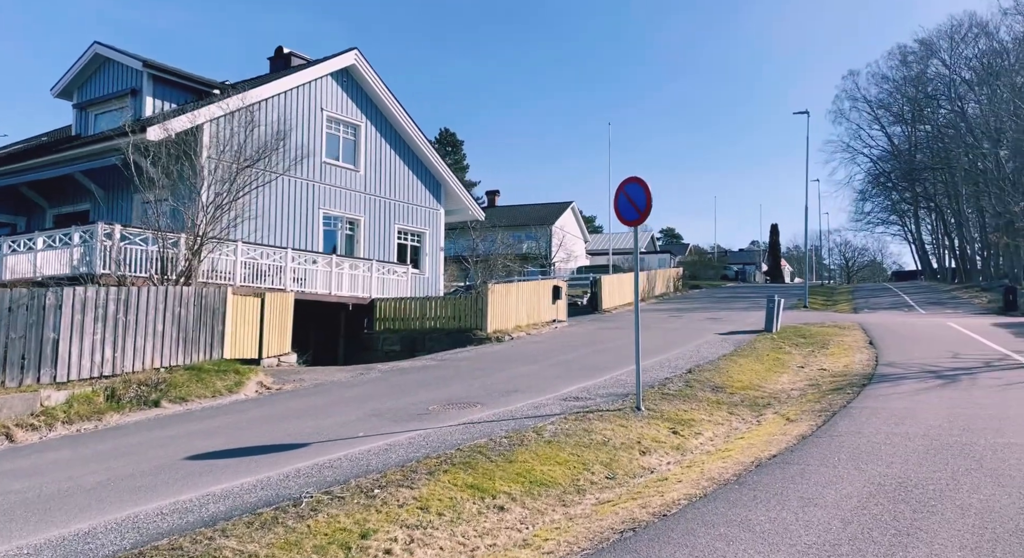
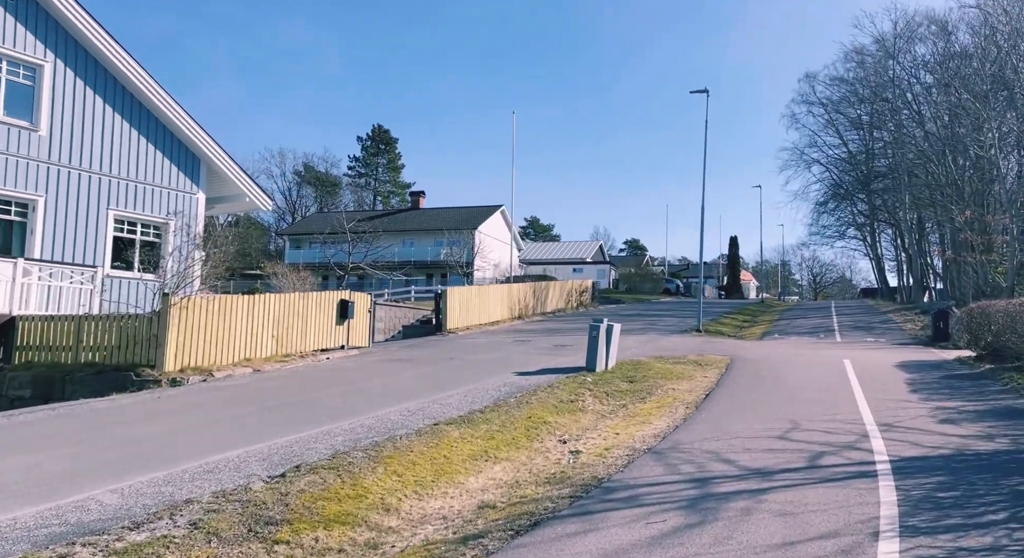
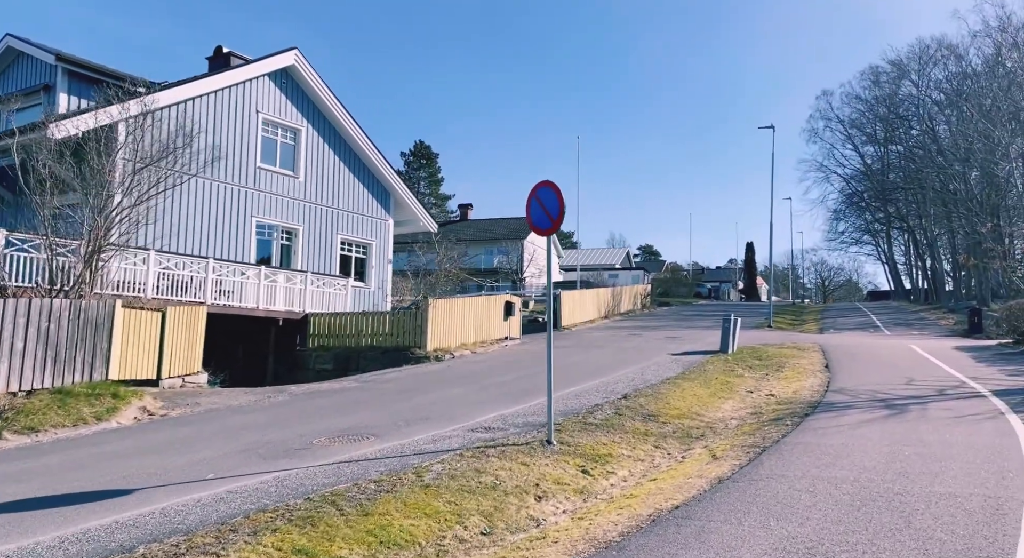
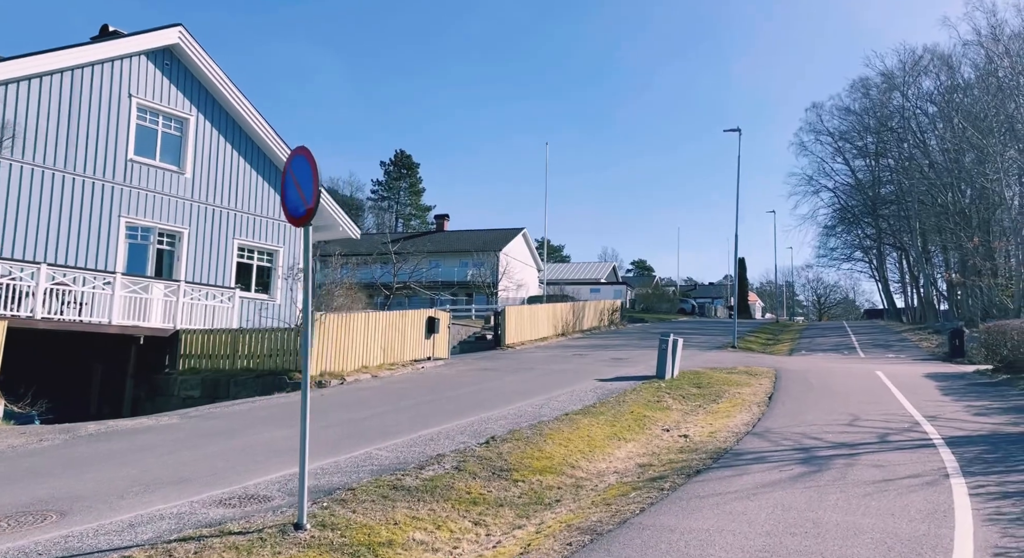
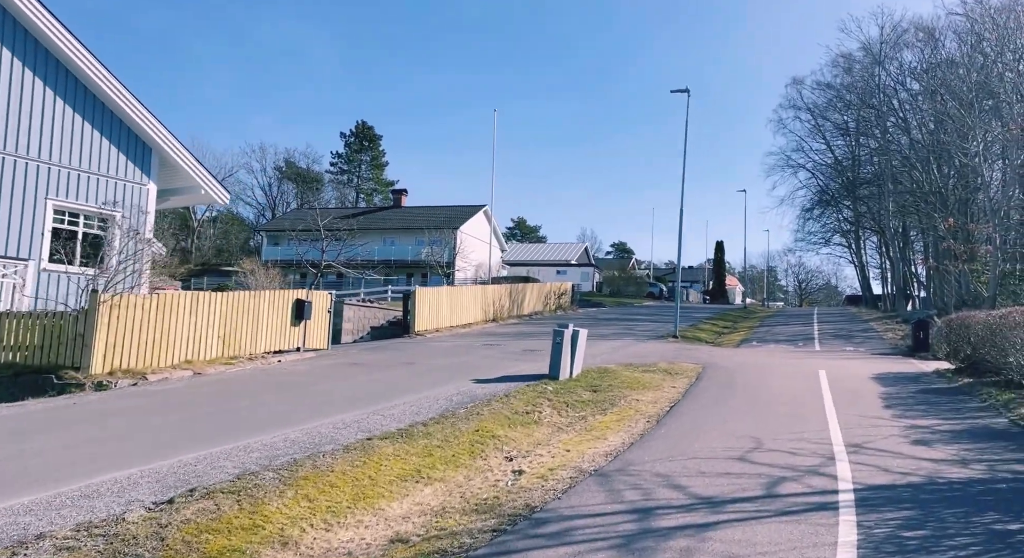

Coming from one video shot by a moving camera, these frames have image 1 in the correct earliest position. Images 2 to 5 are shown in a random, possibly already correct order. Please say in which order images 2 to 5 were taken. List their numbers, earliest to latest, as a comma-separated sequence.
3, 4, 2, 5
